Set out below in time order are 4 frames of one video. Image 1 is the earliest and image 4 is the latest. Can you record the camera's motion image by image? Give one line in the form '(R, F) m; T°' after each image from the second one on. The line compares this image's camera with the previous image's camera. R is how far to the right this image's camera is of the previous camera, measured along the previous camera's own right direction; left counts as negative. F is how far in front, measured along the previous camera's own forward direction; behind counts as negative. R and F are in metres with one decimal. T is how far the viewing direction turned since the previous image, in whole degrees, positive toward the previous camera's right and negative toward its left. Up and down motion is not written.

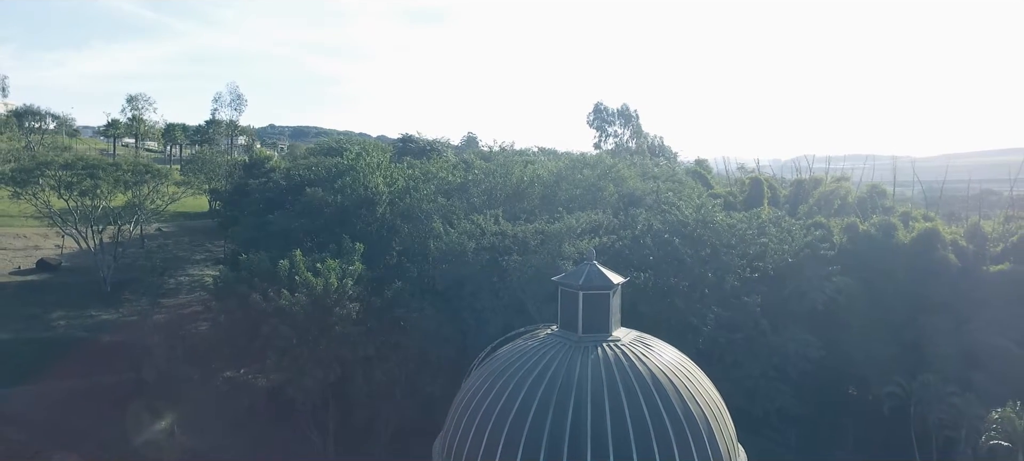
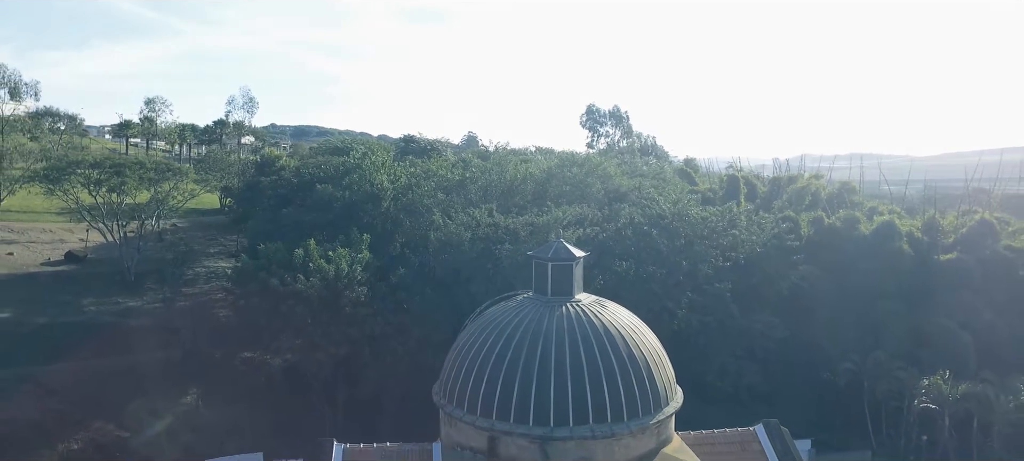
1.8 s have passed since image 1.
(+0.3, -2.7) m; 0°
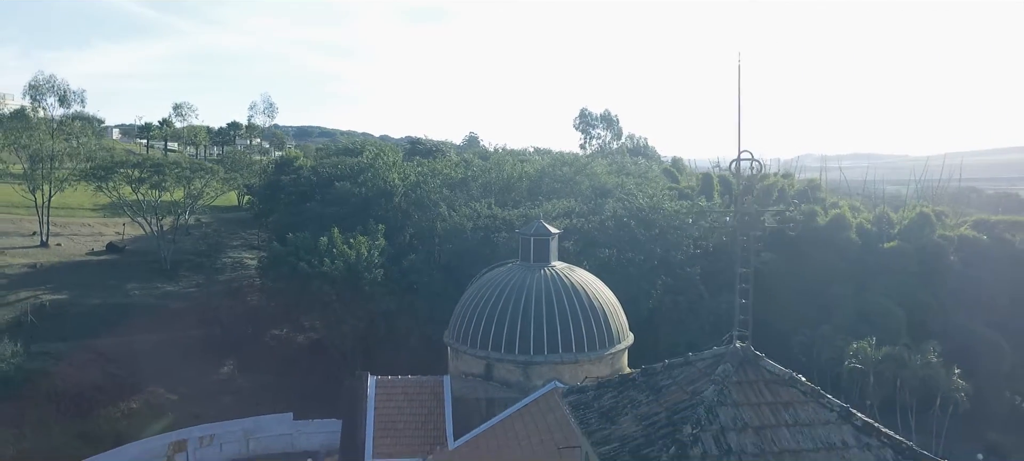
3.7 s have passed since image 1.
(+0.3, -4.2) m; 0°
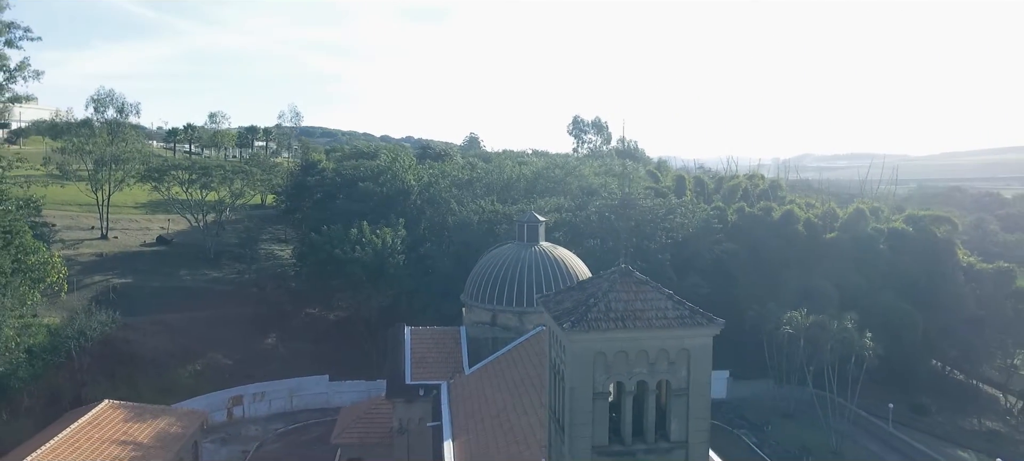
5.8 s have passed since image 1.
(0.0, -6.2) m; 0°
